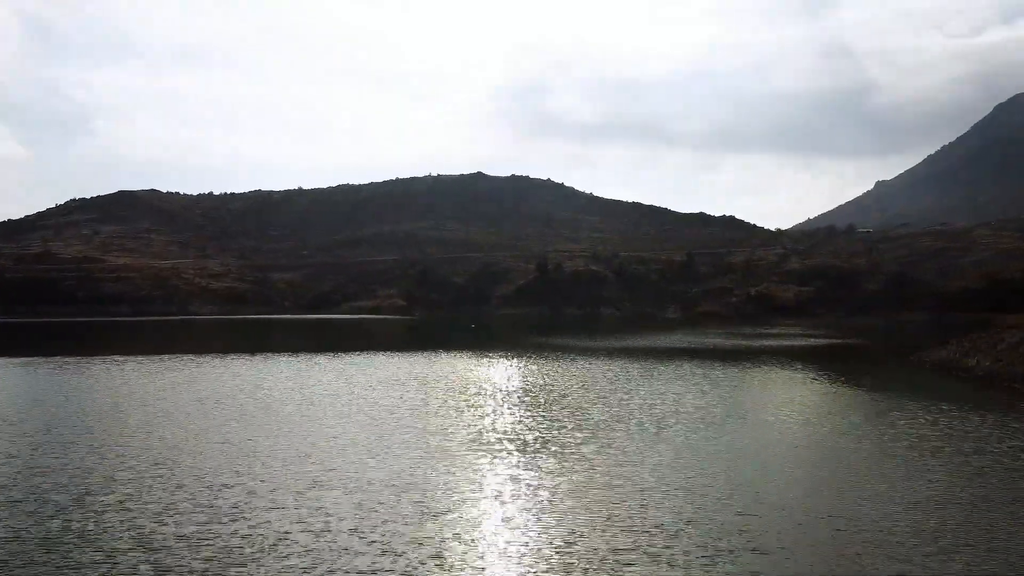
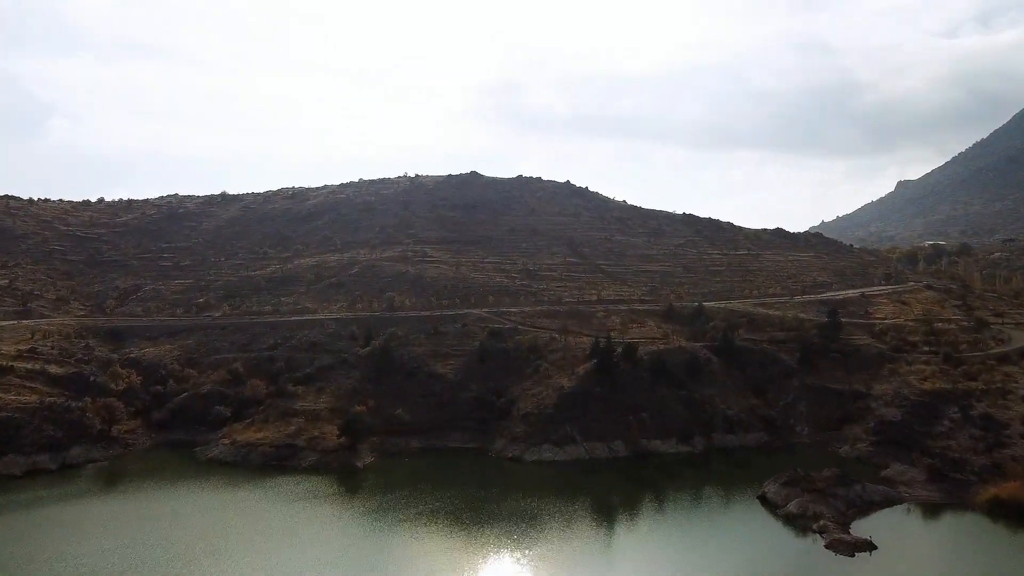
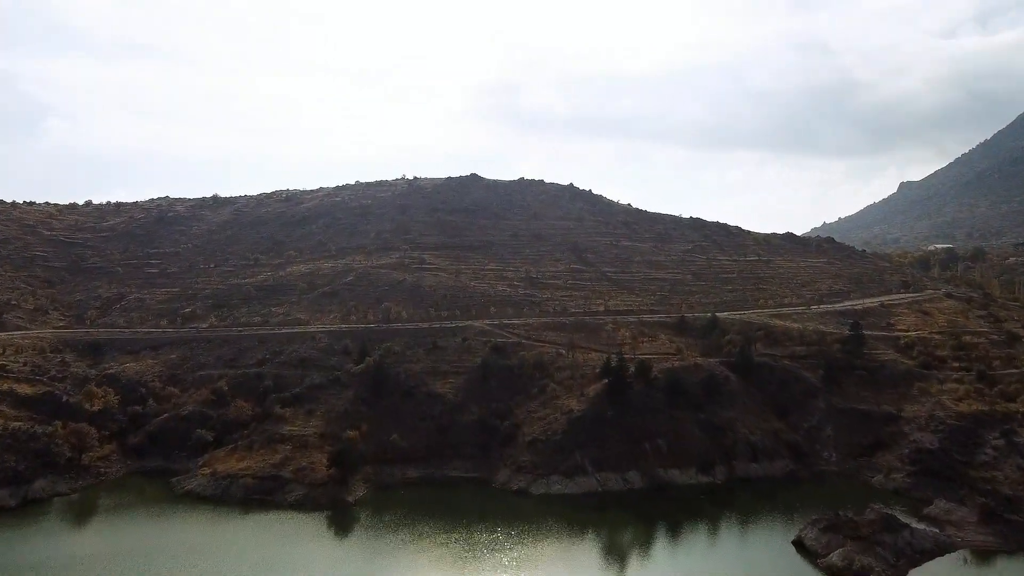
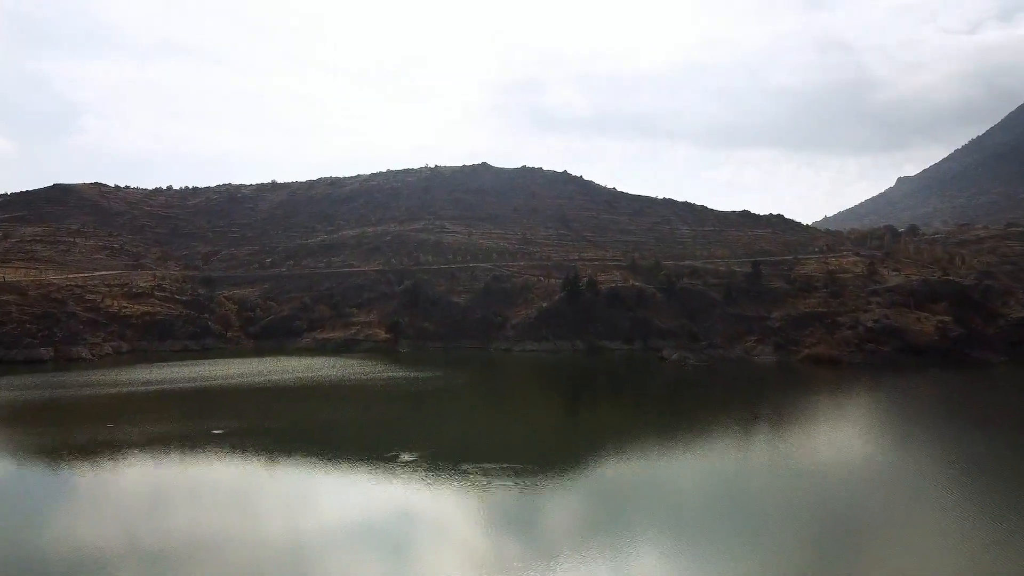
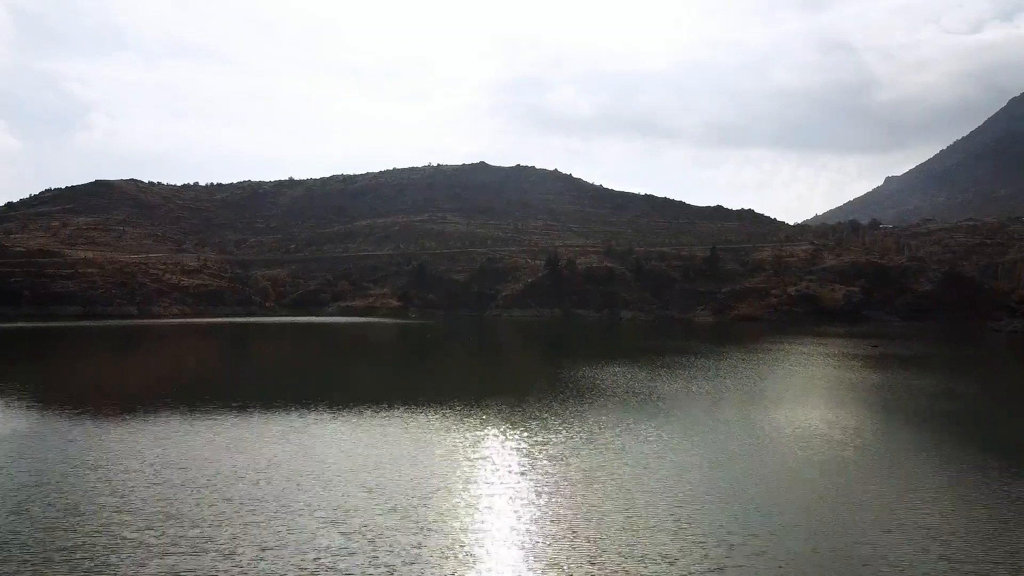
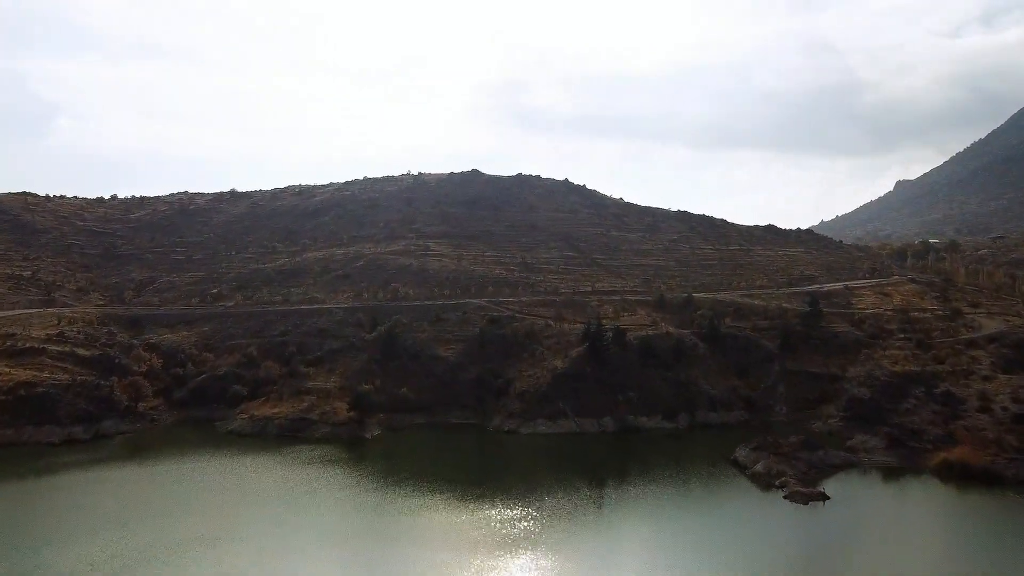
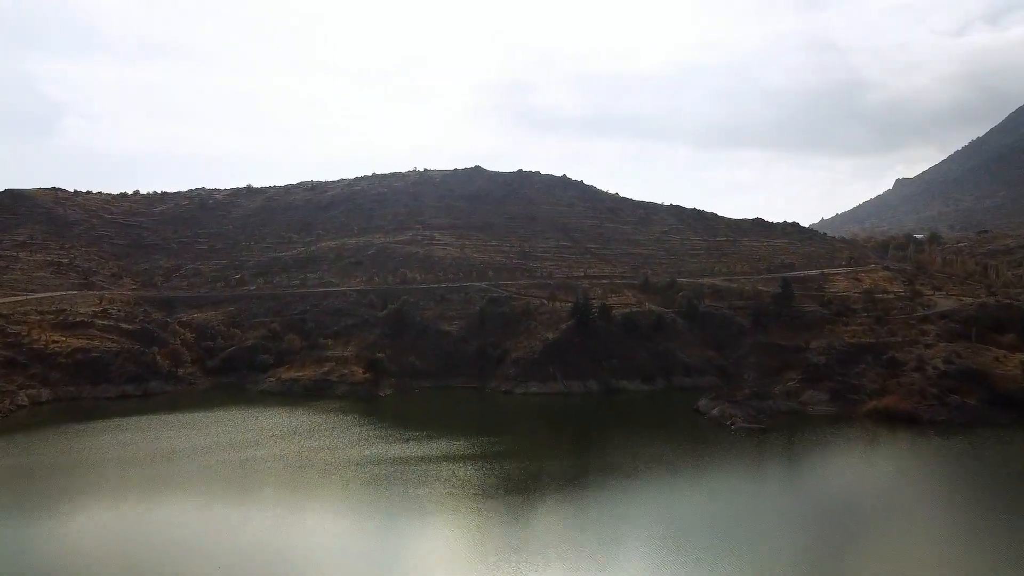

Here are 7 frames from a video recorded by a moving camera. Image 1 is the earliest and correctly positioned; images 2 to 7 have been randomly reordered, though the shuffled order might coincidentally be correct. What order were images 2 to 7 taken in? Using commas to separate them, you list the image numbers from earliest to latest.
5, 4, 7, 6, 2, 3
